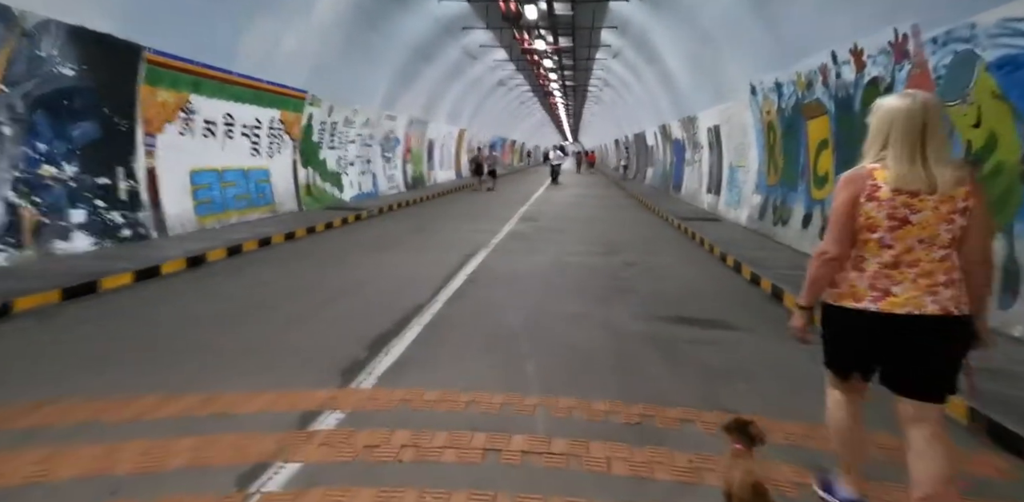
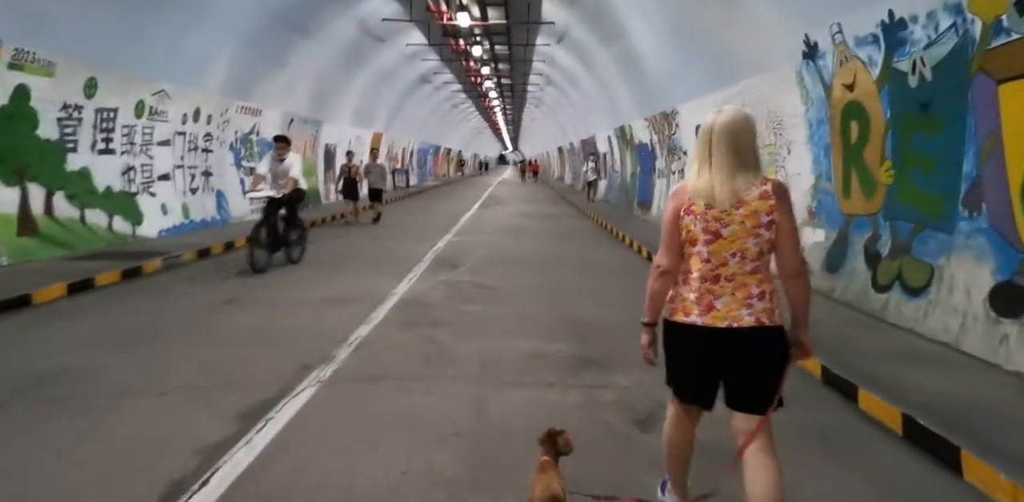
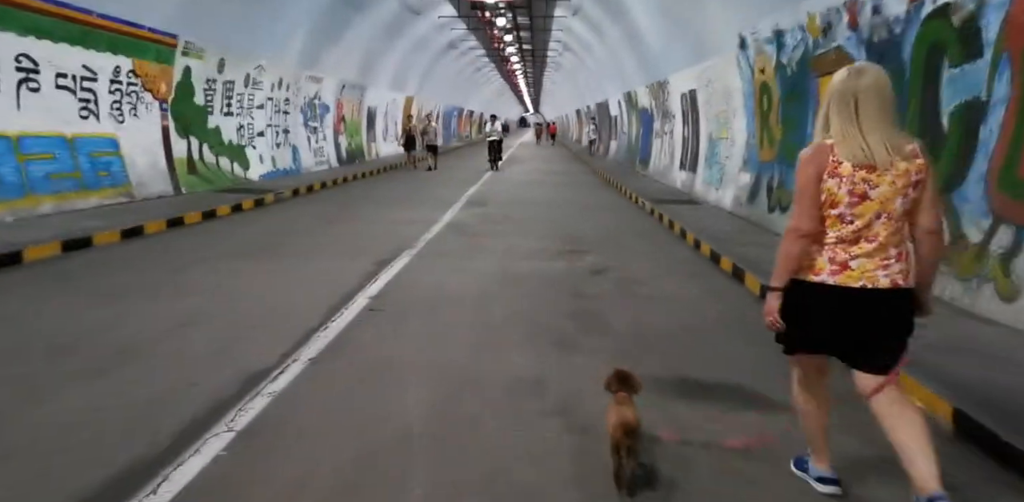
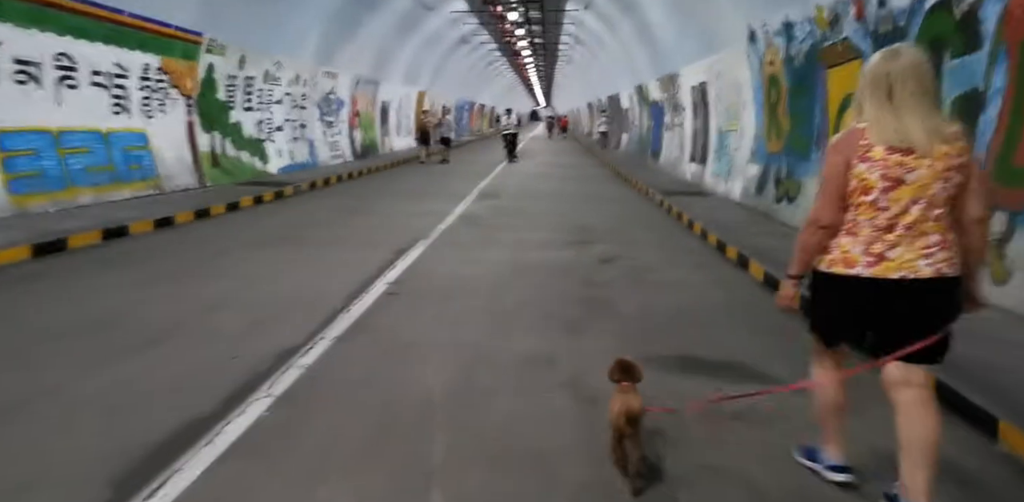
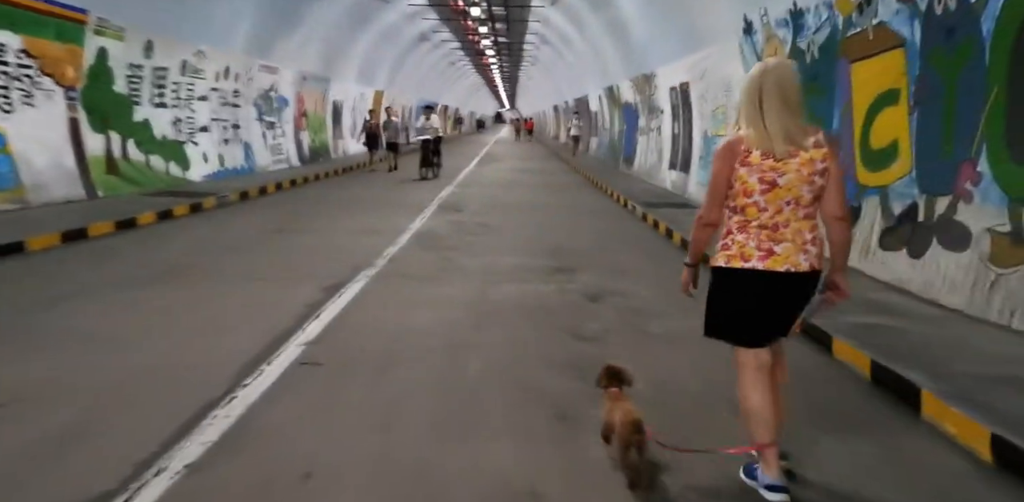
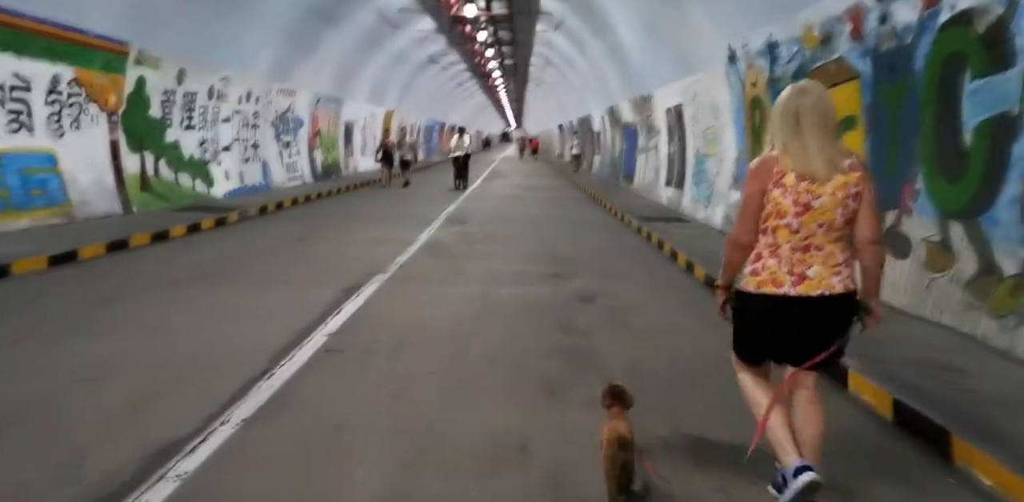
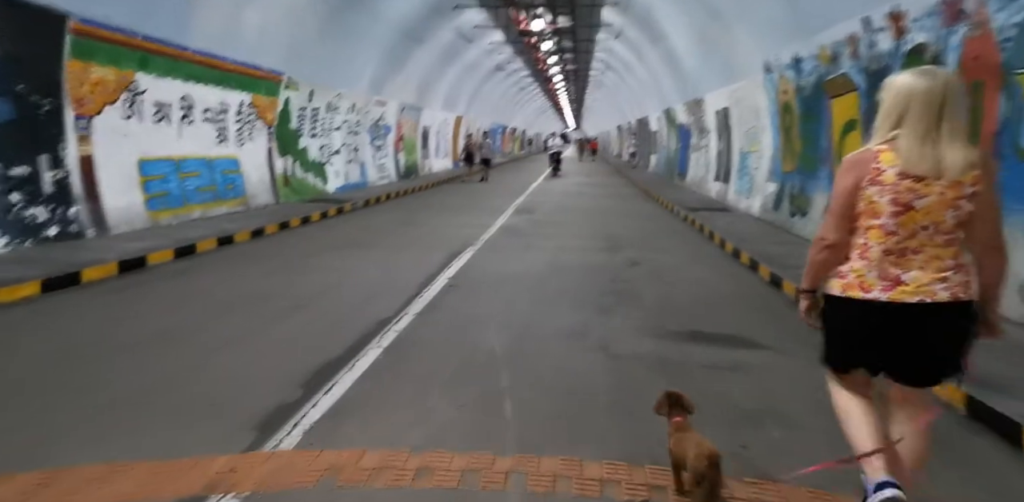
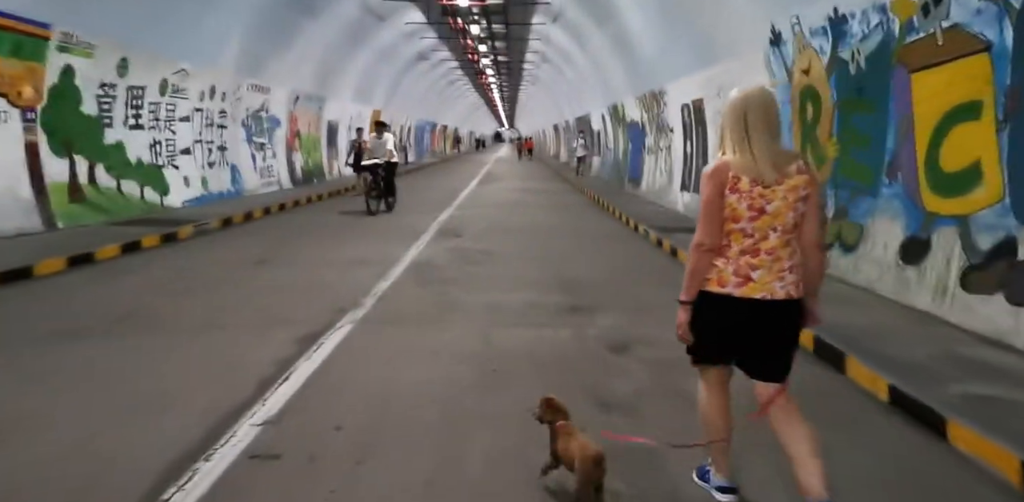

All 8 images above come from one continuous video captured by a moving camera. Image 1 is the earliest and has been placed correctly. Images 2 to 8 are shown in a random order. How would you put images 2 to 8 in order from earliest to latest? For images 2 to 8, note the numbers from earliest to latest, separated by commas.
7, 4, 3, 6, 5, 8, 2
